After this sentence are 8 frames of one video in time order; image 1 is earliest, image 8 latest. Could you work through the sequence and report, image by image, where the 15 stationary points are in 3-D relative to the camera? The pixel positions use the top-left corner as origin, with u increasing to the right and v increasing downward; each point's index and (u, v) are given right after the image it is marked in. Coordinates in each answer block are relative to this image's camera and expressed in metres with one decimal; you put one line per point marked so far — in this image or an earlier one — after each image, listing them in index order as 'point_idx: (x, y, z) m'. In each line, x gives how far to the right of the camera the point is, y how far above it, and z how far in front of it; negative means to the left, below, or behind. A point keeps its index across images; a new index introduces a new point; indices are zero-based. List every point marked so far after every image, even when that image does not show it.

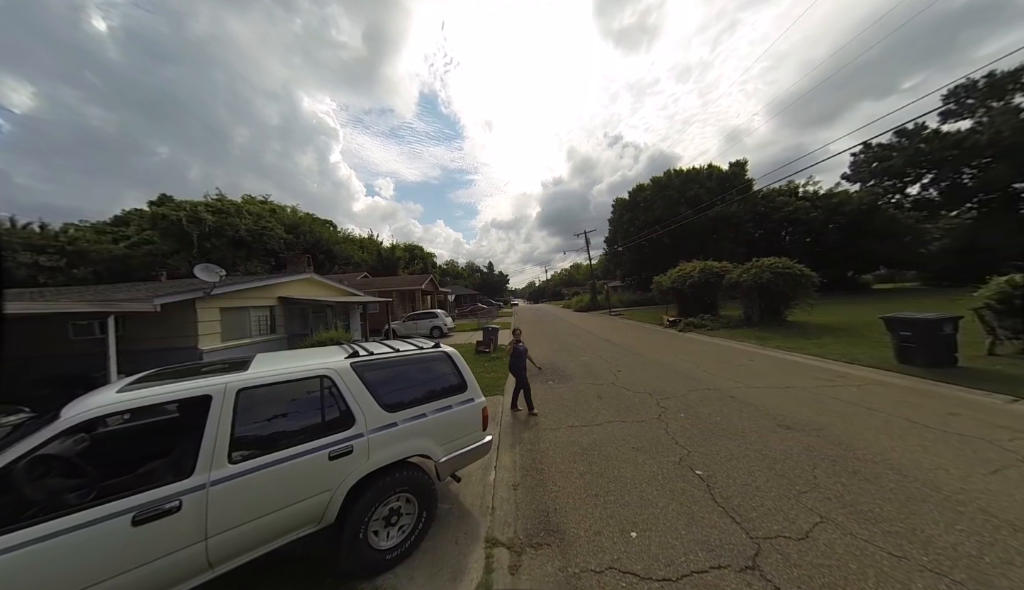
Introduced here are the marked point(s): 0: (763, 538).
0: (+2.2, -2.1, +2.3) m
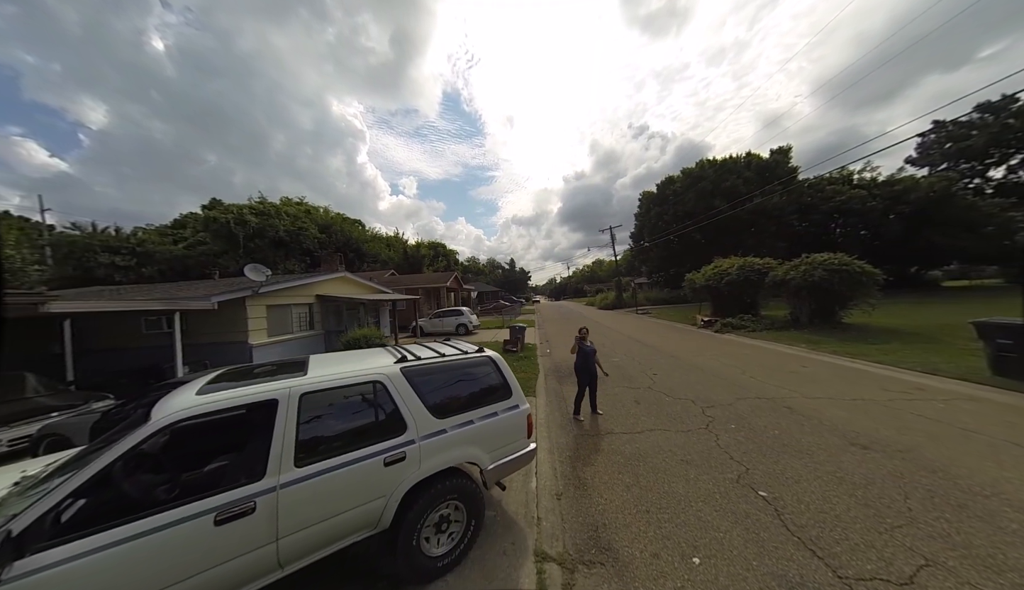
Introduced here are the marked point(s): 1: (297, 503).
0: (+2.6, -2.2, +2.1) m
1: (-1.5, -1.4, +1.8) m
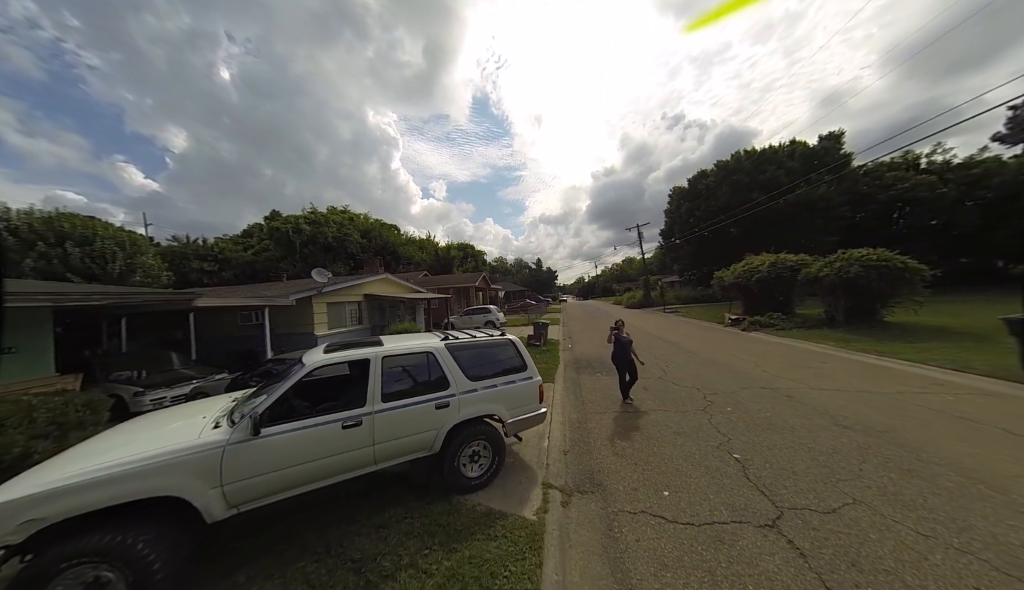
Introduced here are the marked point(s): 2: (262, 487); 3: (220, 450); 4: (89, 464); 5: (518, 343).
0: (+2.7, -2.1, +2.7) m
1: (-1.4, -1.4, +2.8) m
2: (-2.2, -1.7, +2.3) m
3: (-2.4, -1.3, +2.2) m
4: (-3.1, -1.2, +2.0) m
5: (+0.1, -0.7, +4.1) m
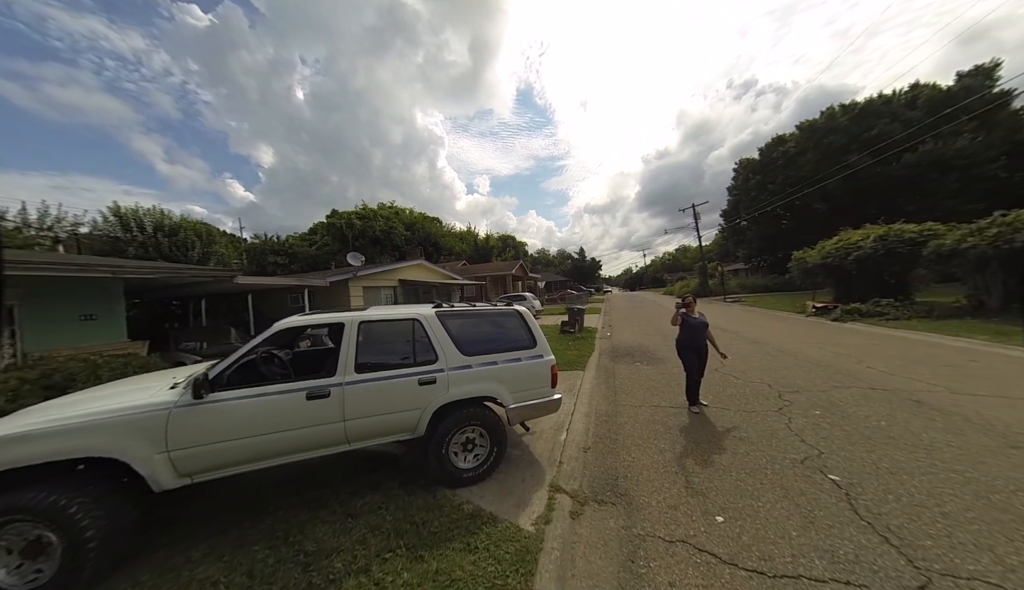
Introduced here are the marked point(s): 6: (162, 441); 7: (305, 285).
0: (+2.6, -1.7, +1.6) m
1: (-1.4, -0.9, +2.4) m
2: (-2.3, -1.3, +2.1) m
3: (-2.5, -0.9, +2.0) m
4: (-3.3, -0.8, +1.8) m
5: (+0.2, -0.3, +3.5) m
6: (-2.5, -1.1, +1.9) m
7: (-7.0, +0.3, +9.0) m
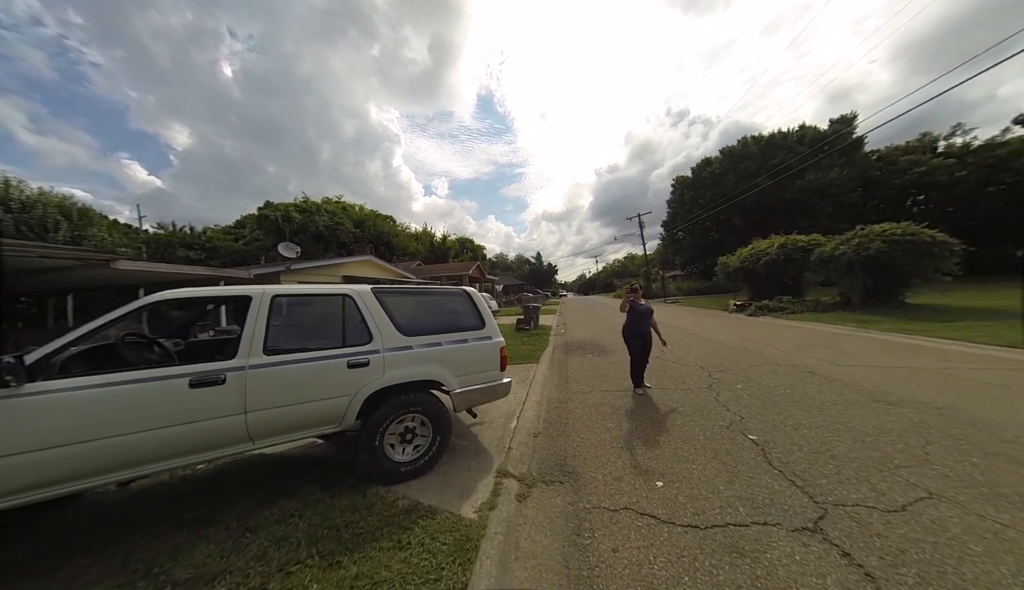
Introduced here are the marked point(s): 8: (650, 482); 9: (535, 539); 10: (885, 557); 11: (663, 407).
0: (+2.2, -1.4, +1.8) m
1: (-1.9, -0.7, +2.0) m
2: (-2.7, -1.0, +1.5) m
3: (-2.9, -0.6, +1.4) m
4: (-3.6, -0.6, +1.2) m
5: (-0.5, 0.0, +3.3) m
6: (-2.9, -0.8, +1.4) m
7: (-8.4, +0.5, +7.7) m
8: (+1.2, -1.6, +2.3) m
9: (+0.2, -1.7, +1.9) m
10: (+2.1, -1.5, +1.5) m
11: (+2.1, -1.6, +3.8) m
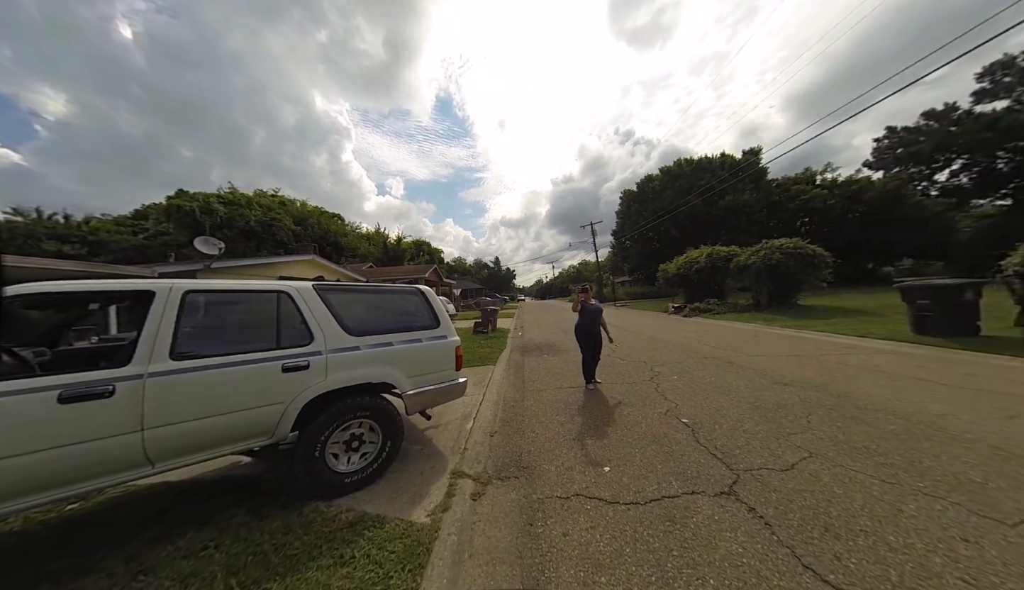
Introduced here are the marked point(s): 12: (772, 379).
0: (+1.9, -1.4, +2.2) m
1: (-2.2, -0.6, +1.7) m
2: (-2.9, -0.9, +1.1) m
3: (-3.1, -0.5, +0.9) m
4: (-3.8, -0.5, +0.6) m
5: (-1.0, 0.0, +3.2) m
6: (-3.1, -0.7, +0.9) m
7: (-9.5, +0.4, +6.3) m
8: (+0.8, -1.6, +2.4) m
9: (-0.2, -1.7, +1.8) m
10: (+1.8, -1.4, +1.8) m
11: (+1.5, -1.6, +4.0) m
12: (+3.9, -1.3, +4.0) m
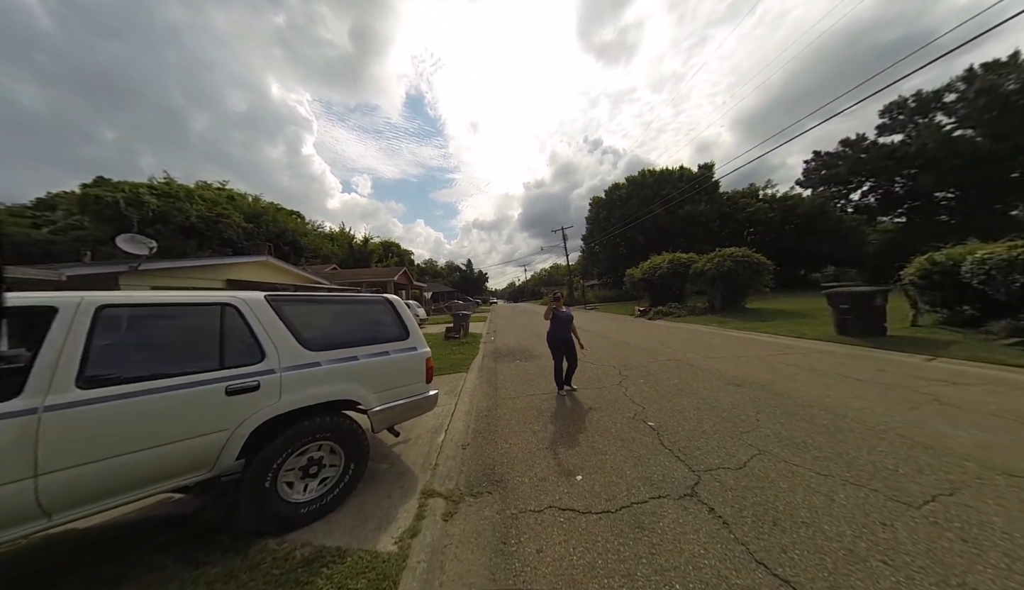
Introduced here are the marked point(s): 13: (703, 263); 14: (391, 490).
0: (+1.7, -1.5, +2.3) m
1: (-2.4, -0.7, +1.4) m
2: (-3.0, -1.0, +0.8) m
3: (-3.2, -0.6, +0.6) m
4: (-3.8, -0.6, +0.2) m
5: (-1.3, -0.1, +3.1) m
6: (-3.2, -0.8, +0.6) m
7: (-10.1, +0.3, +5.3) m
8: (+0.5, -1.7, +2.5) m
9: (-0.3, -1.7, +1.8) m
10: (+1.6, -1.5, +1.9) m
11: (+1.1, -1.7, +4.1) m
12: (+3.5, -1.4, +4.4) m
13: (+10.1, +1.7, +14.2) m
14: (-1.1, -1.8, +2.5) m
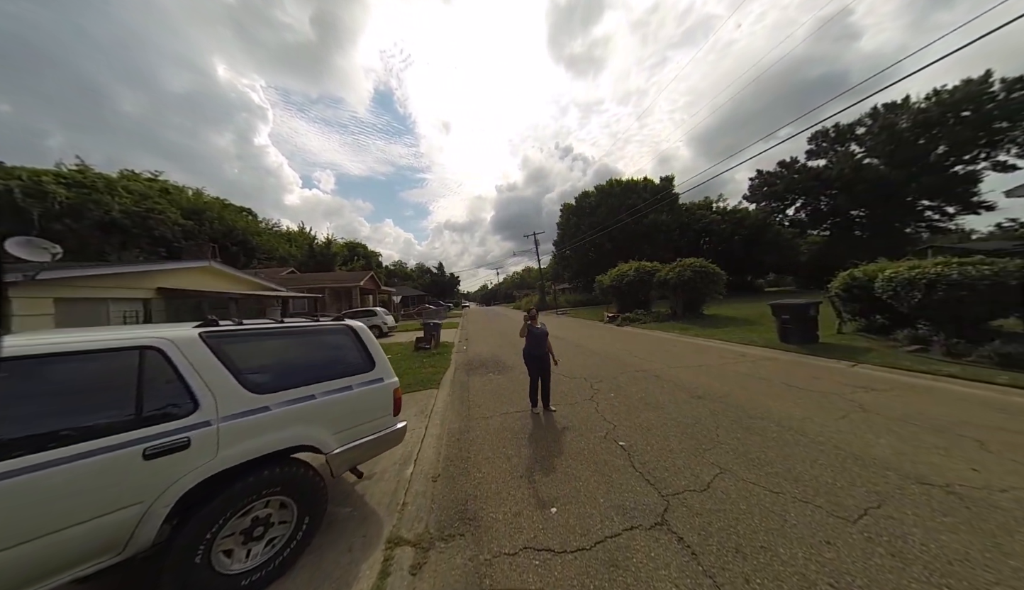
0: (+1.4, -1.8, +2.4) m
1: (-2.5, -1.0, +1.1) m
2: (-3.1, -1.3, +0.4) m
3: (-3.2, -0.9, +0.2) m
4: (-3.8, -0.8, -0.3) m
5: (-1.6, -0.4, +2.9) m
6: (-3.2, -1.1, +0.1) m
7: (-10.5, 0.0, +4.2) m
8: (+0.3, -2.0, +2.4) m
9: (-0.5, -2.0, +1.6) m
10: (+1.4, -1.8, +2.0) m
11: (+0.7, -2.0, +4.1) m
12: (+3.1, -1.7, +4.6) m
13: (+8.6, +1.3, +15.1) m
14: (-1.4, -2.1, +2.3) m
